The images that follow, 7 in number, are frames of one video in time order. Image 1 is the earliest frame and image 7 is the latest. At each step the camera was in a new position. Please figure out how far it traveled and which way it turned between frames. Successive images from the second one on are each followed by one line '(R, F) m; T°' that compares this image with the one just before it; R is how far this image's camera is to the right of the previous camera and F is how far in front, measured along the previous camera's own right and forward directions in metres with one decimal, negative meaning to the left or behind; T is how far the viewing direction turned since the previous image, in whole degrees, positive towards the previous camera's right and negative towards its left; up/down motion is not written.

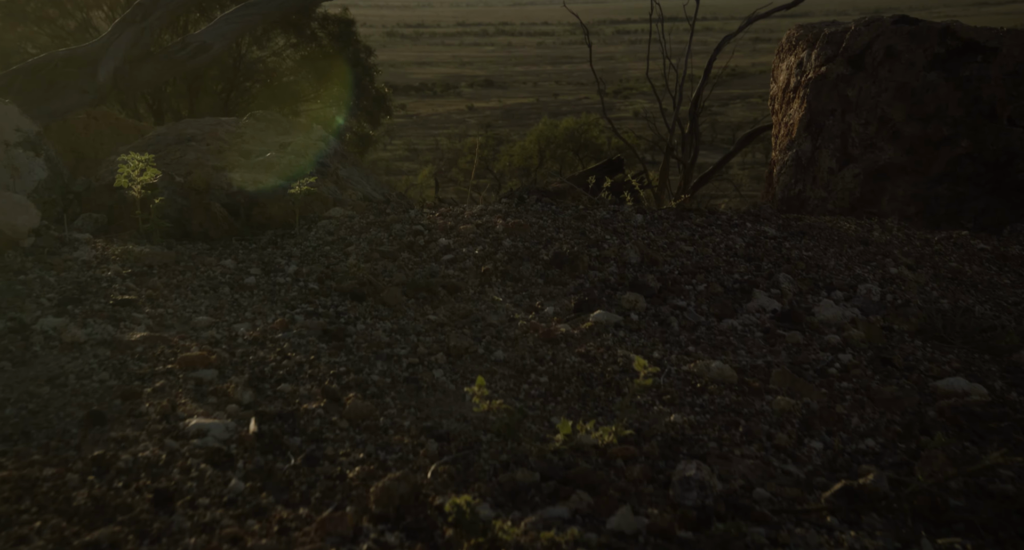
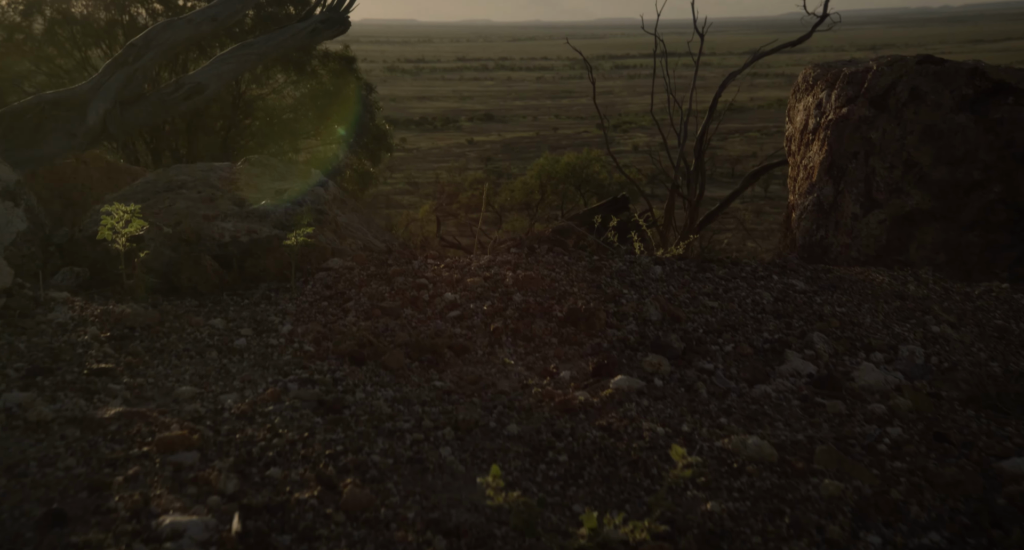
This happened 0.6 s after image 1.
(0.0, +0.3) m; 0°
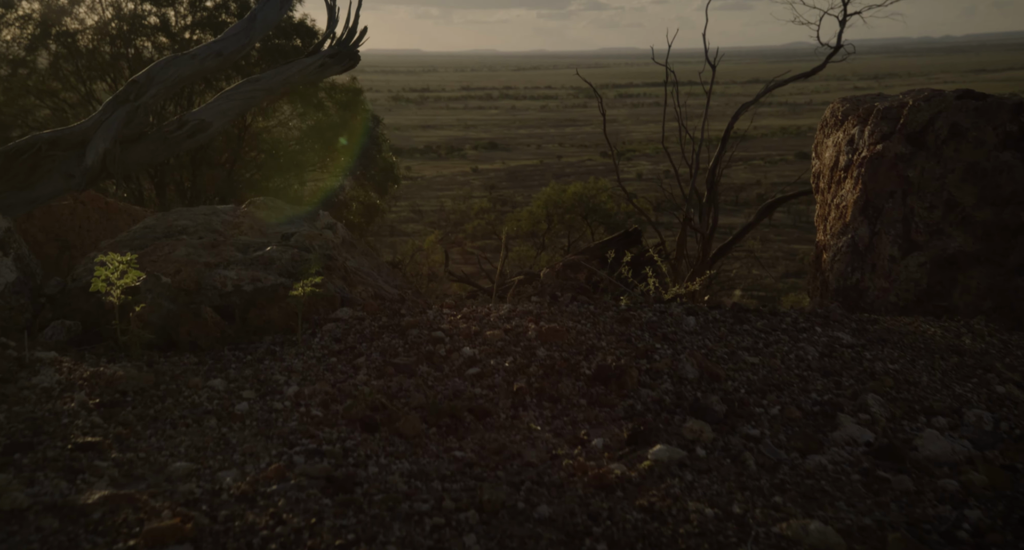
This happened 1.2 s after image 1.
(-0.1, +0.3) m; 0°
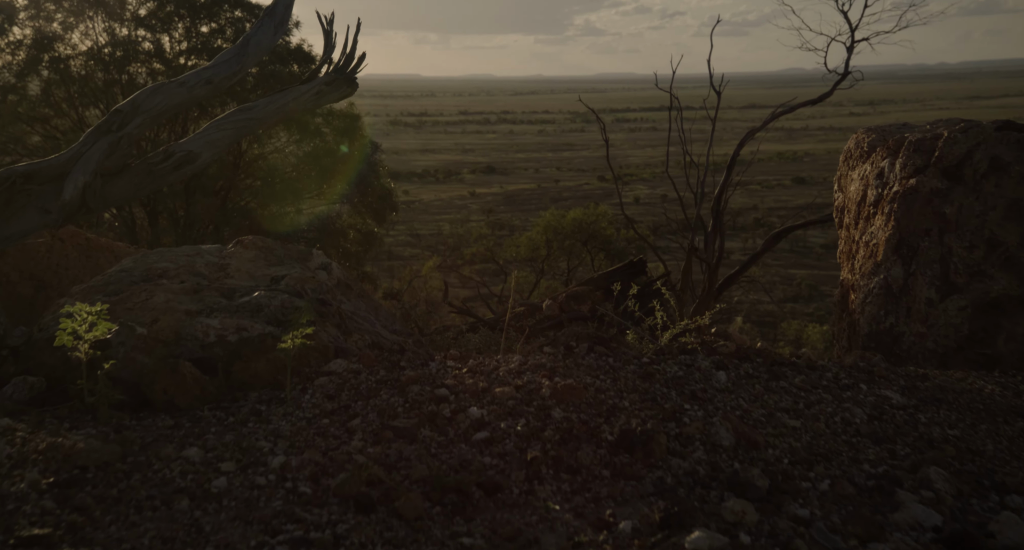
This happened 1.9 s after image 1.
(0.0, +0.4) m; 0°
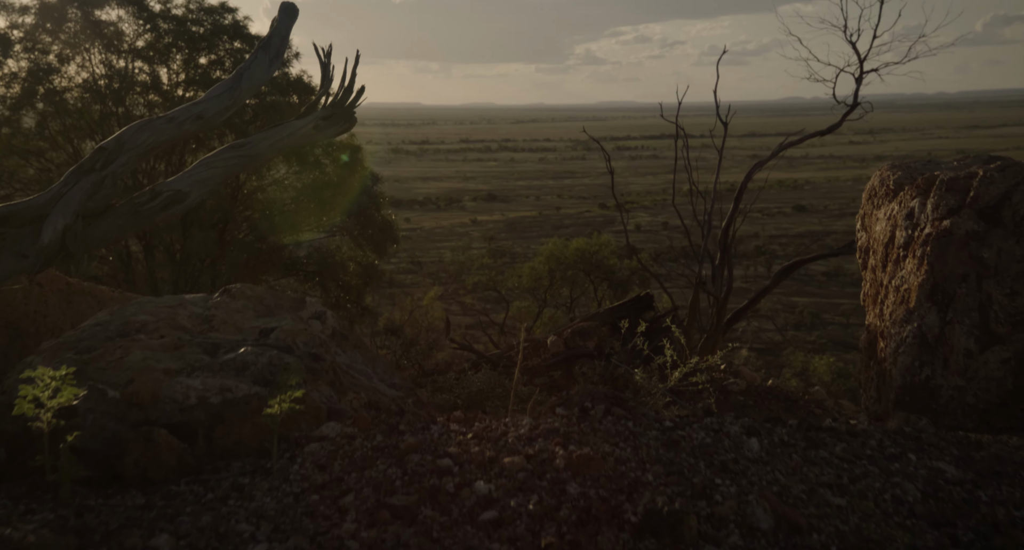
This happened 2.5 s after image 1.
(0.0, +0.3) m; 0°
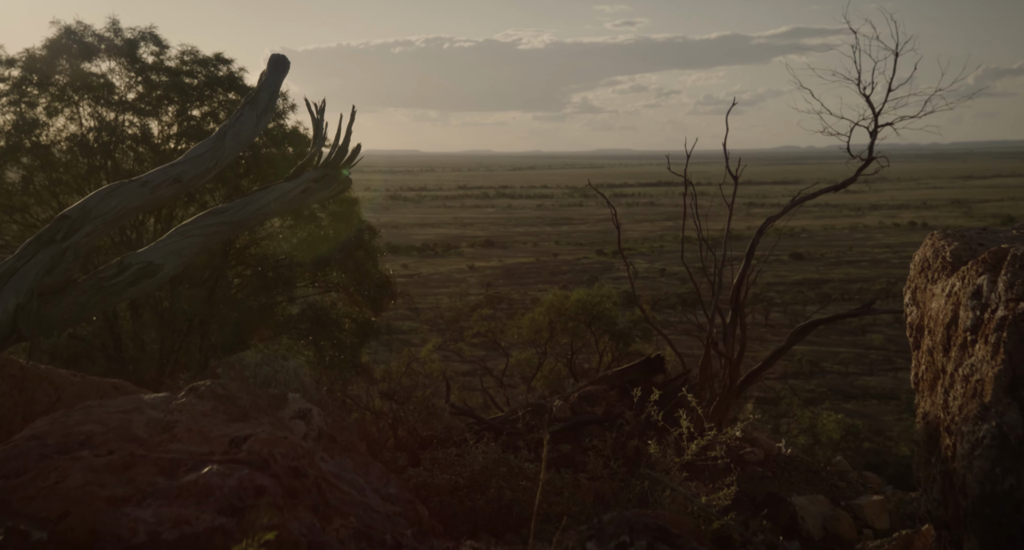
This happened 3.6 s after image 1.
(-0.1, +0.6) m; 0°
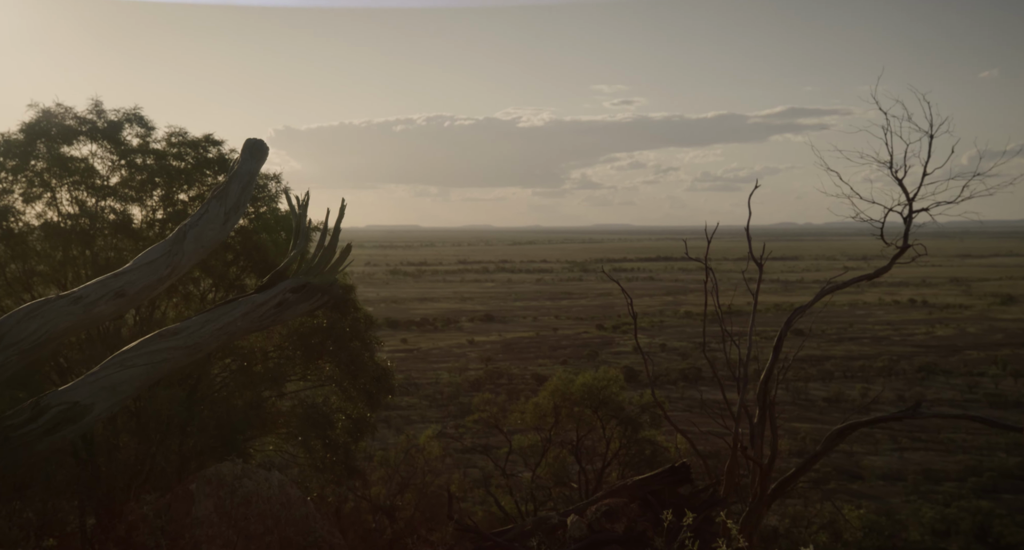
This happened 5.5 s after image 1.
(-0.1, +1.1) m; 0°
